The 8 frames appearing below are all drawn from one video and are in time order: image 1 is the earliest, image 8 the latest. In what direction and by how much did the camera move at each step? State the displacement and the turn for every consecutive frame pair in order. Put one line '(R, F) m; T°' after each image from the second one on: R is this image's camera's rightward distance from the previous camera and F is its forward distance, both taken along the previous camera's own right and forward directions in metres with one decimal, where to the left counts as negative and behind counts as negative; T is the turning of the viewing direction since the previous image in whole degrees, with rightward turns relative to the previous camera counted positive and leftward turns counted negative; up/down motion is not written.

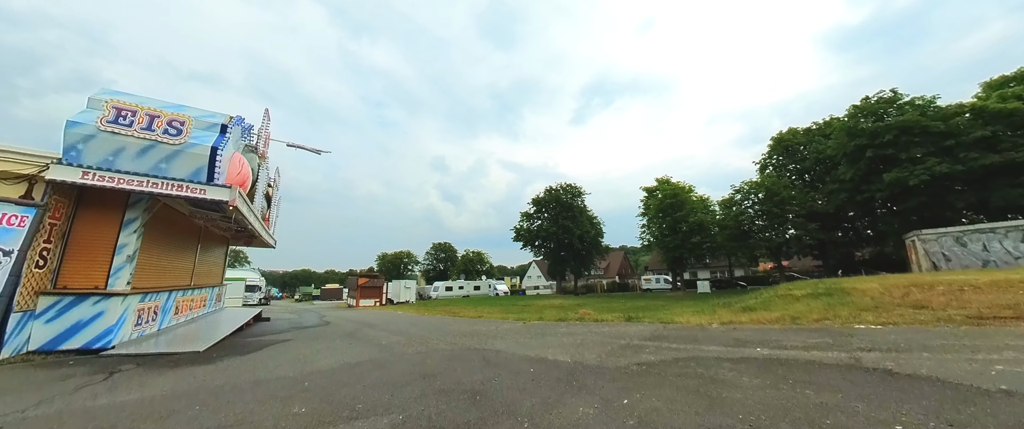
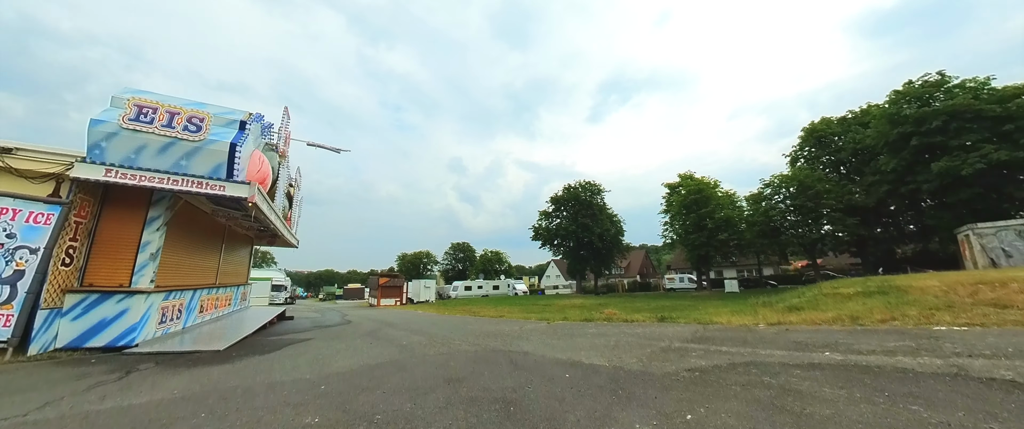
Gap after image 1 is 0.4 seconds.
(-0.2, +0.6) m; -3°
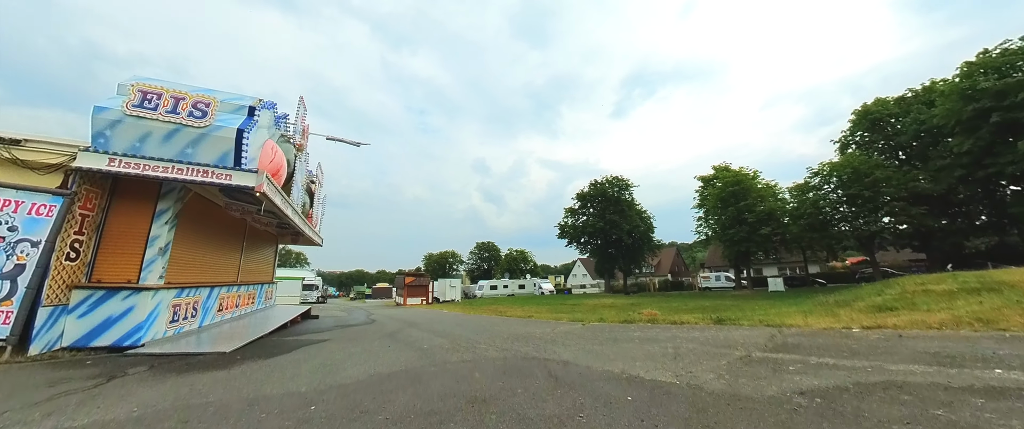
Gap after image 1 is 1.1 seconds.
(-0.2, +1.2) m; -4°
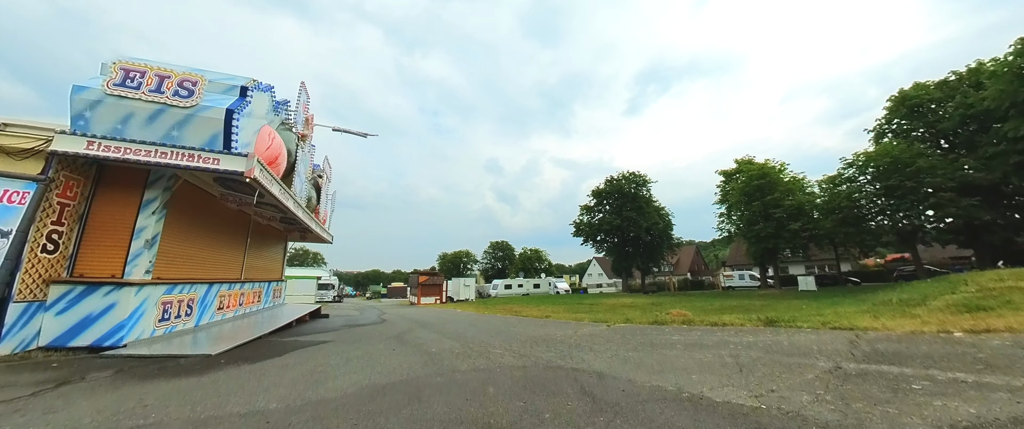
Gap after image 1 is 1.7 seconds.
(-0.1, +1.1) m; -2°
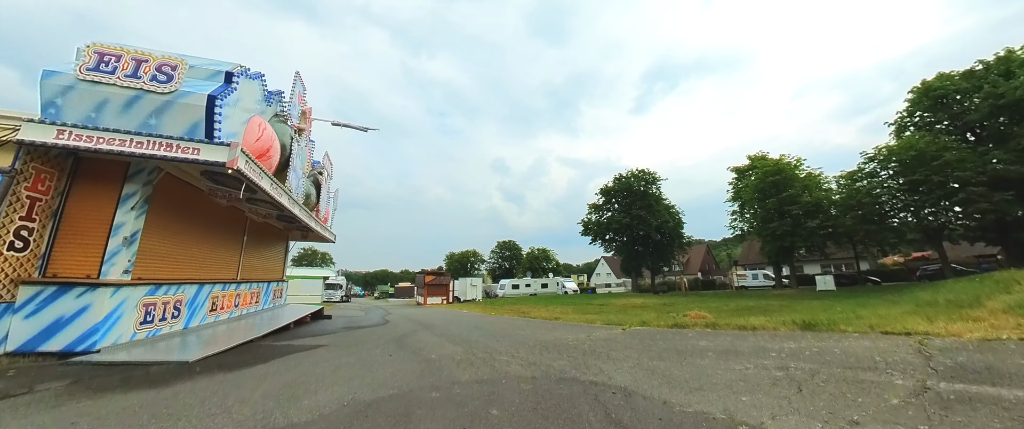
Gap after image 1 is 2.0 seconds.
(0.0, +0.8) m; -1°
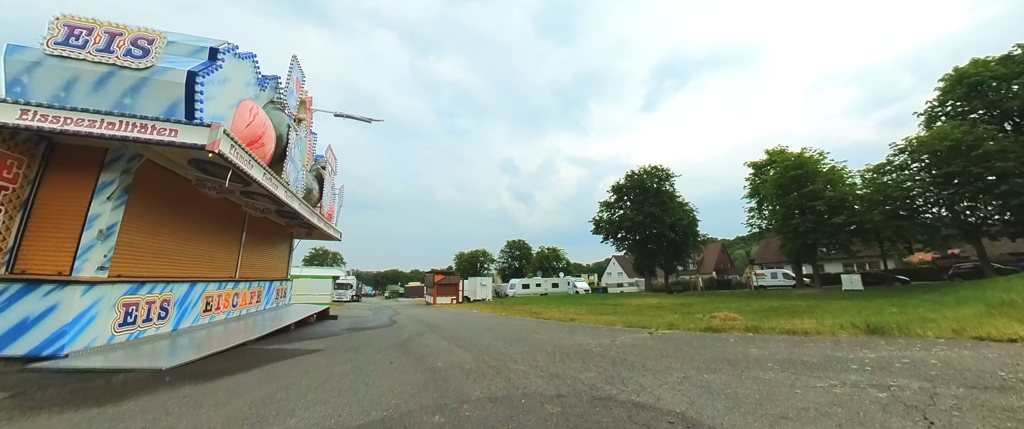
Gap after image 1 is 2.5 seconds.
(-0.1, +1.0) m; -2°
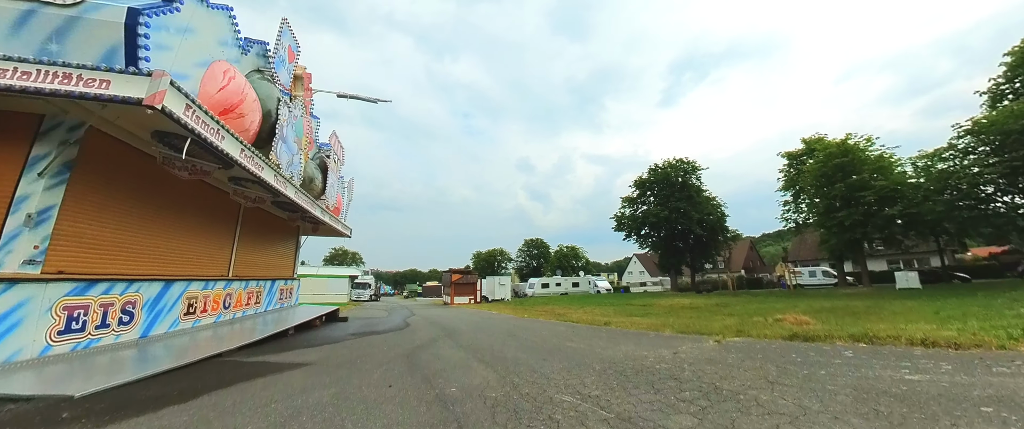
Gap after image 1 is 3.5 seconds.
(-0.3, +1.8) m; -3°
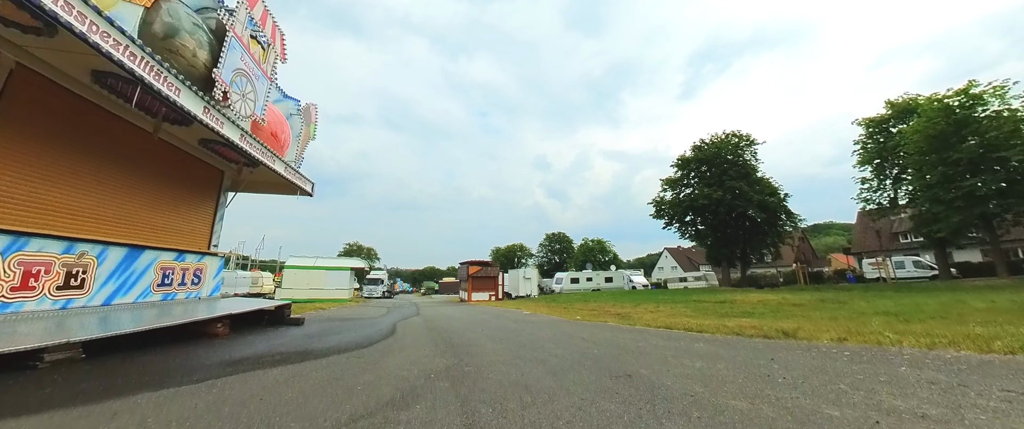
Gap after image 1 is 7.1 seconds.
(-1.1, +7.0) m; -3°
